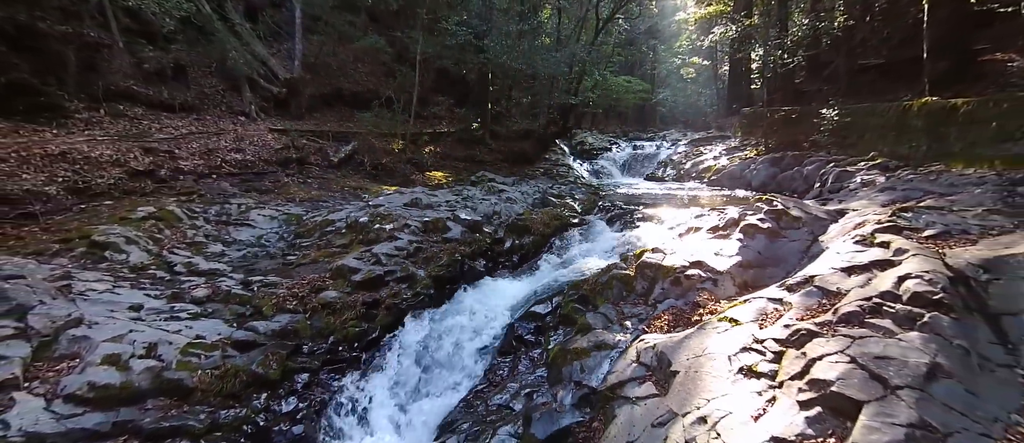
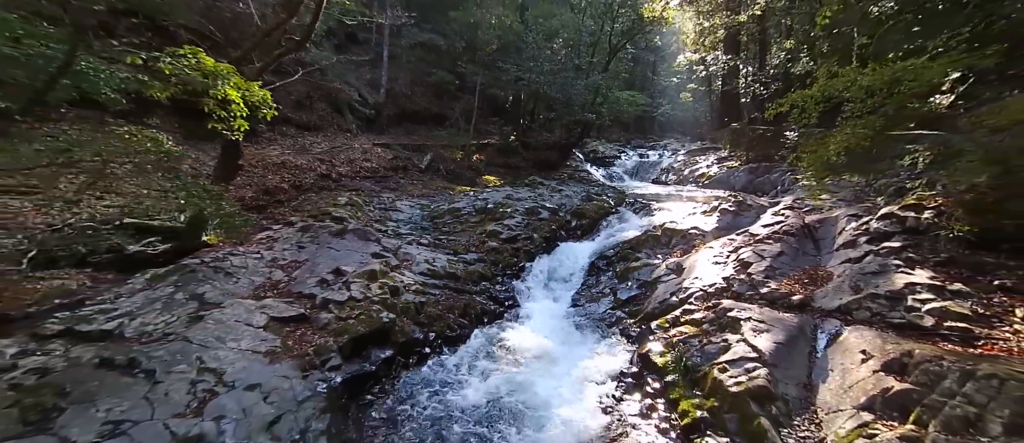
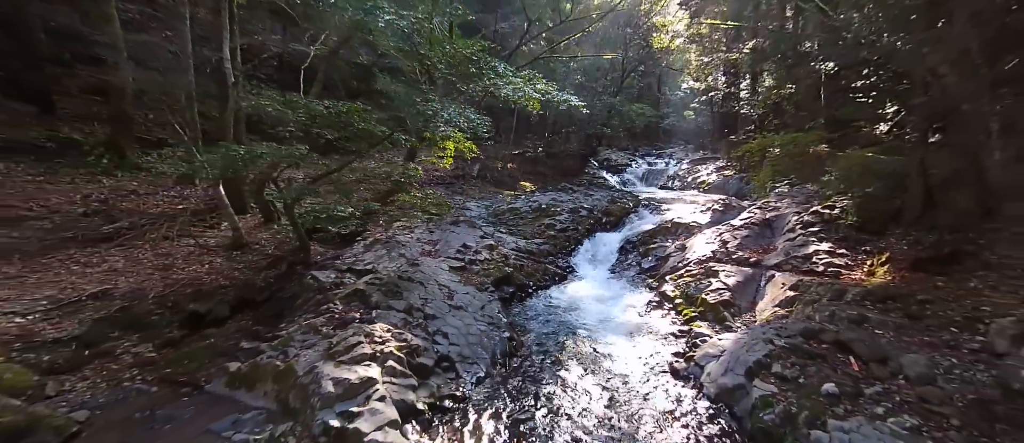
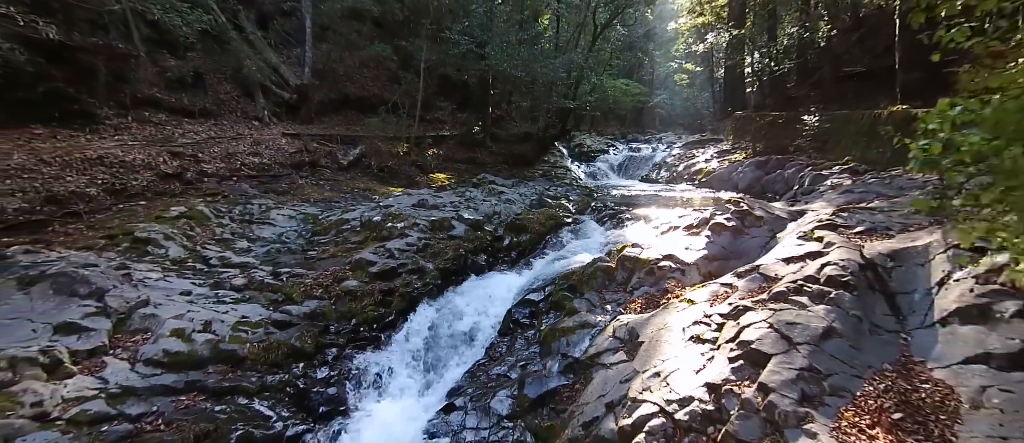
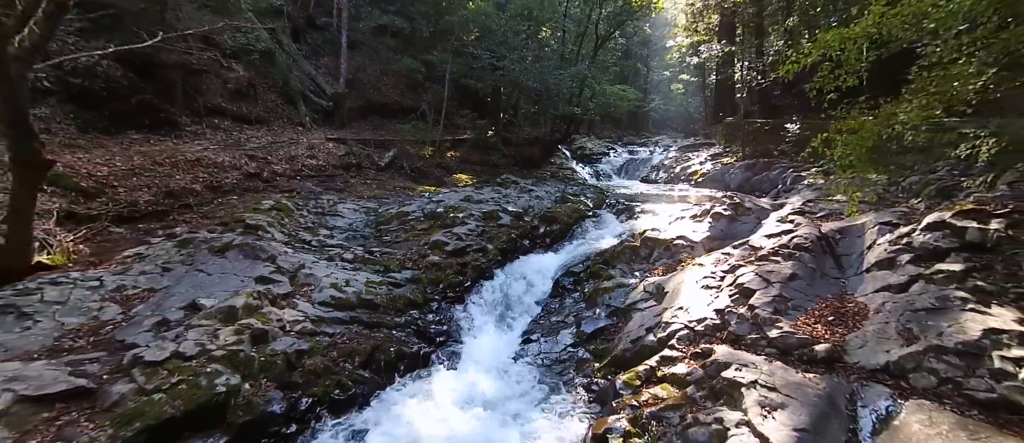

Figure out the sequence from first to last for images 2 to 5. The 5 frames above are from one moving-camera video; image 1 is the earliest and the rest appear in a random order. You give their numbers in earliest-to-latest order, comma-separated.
4, 5, 2, 3
